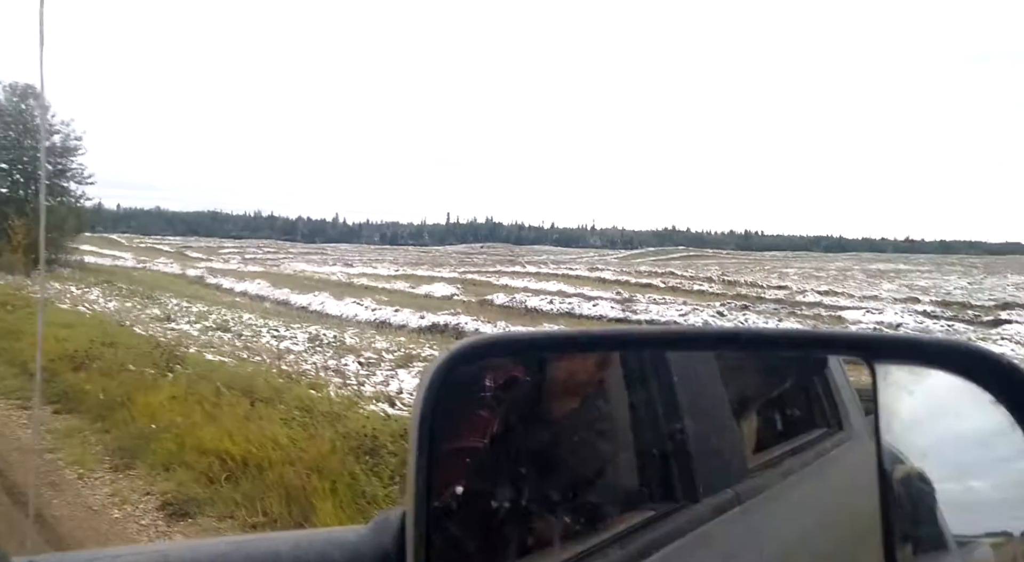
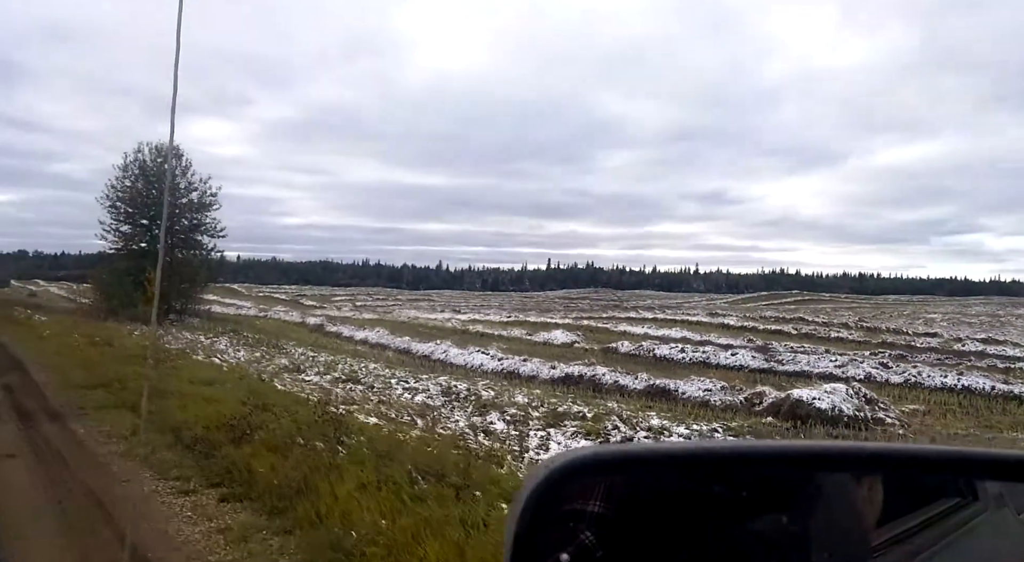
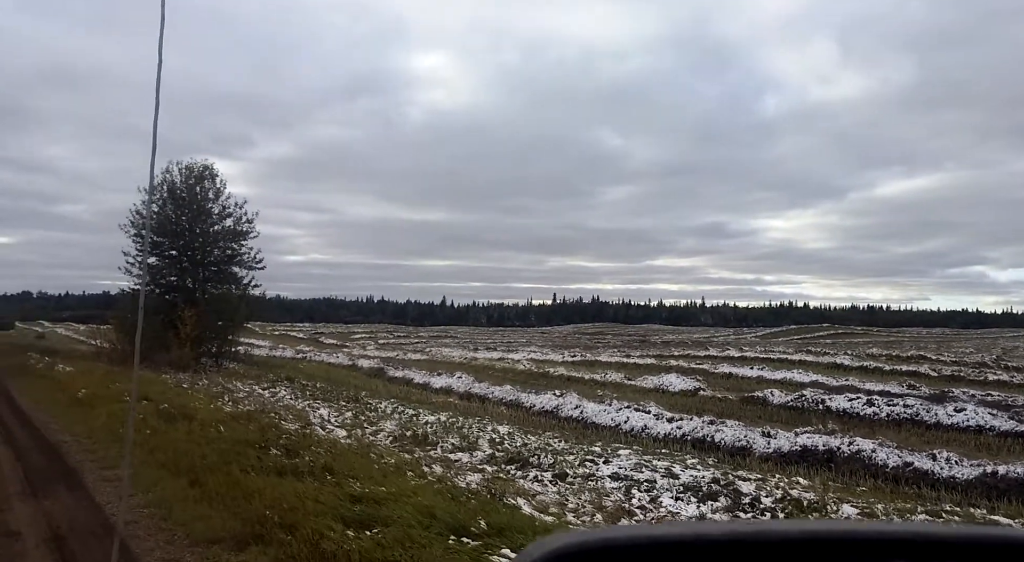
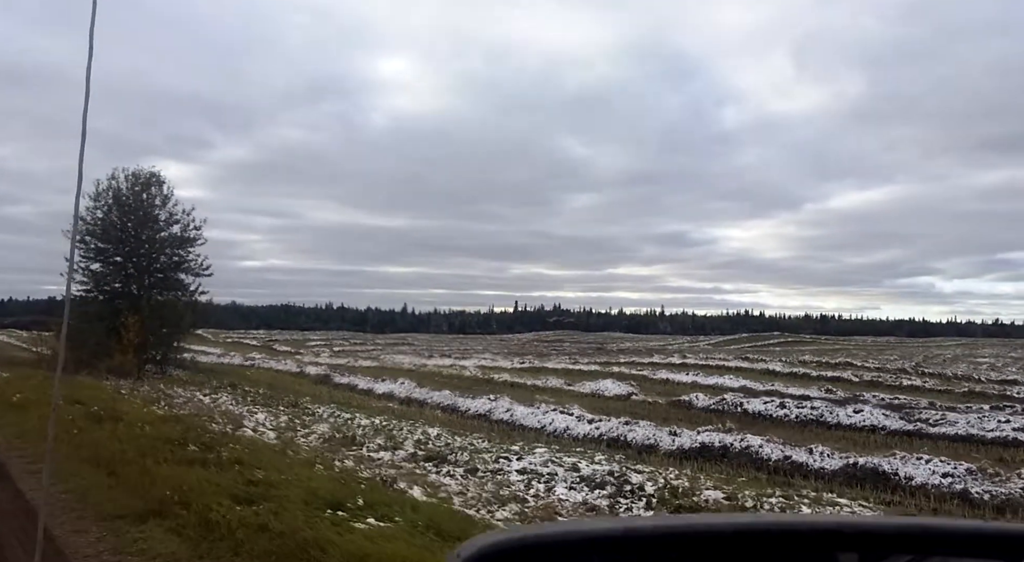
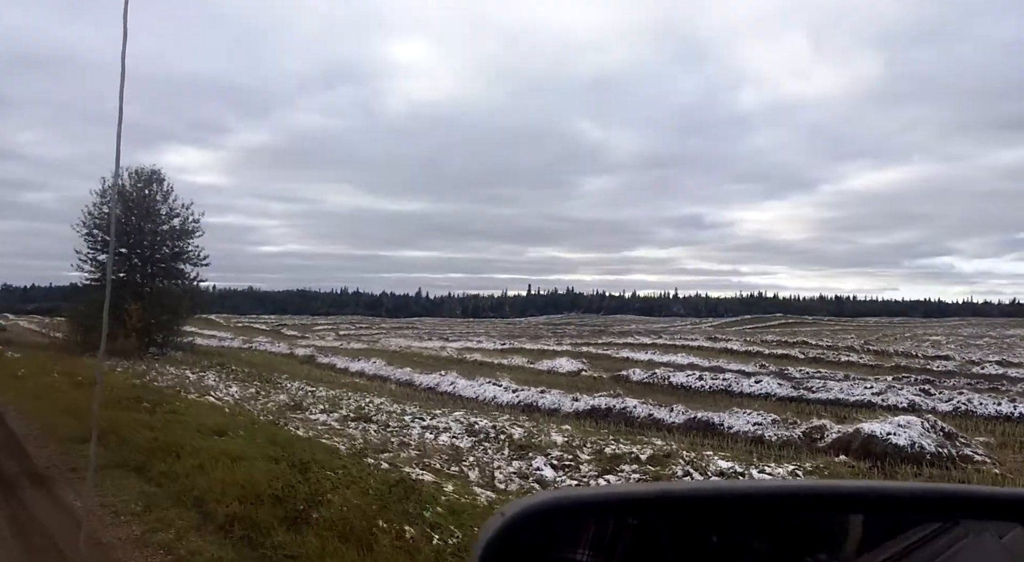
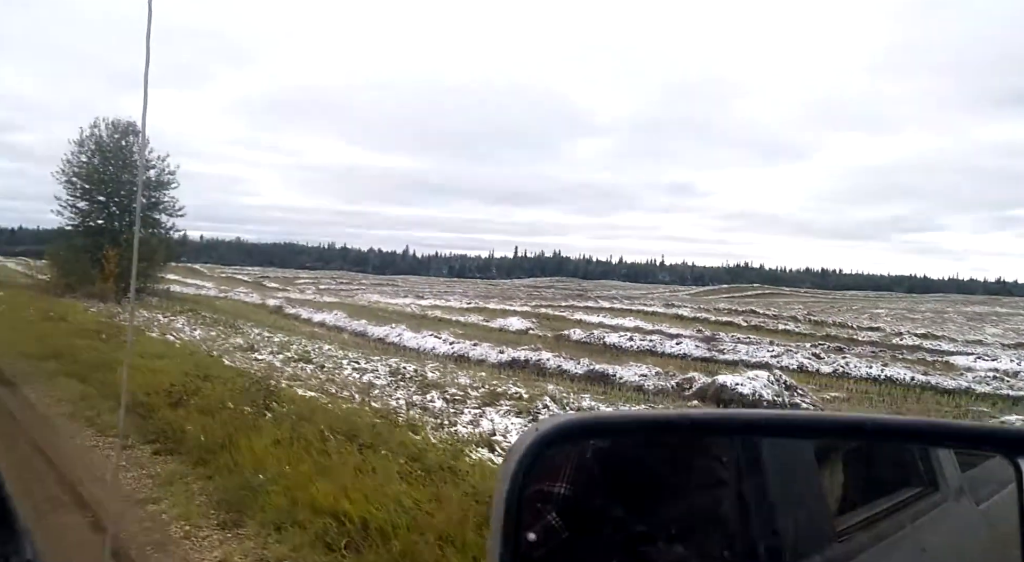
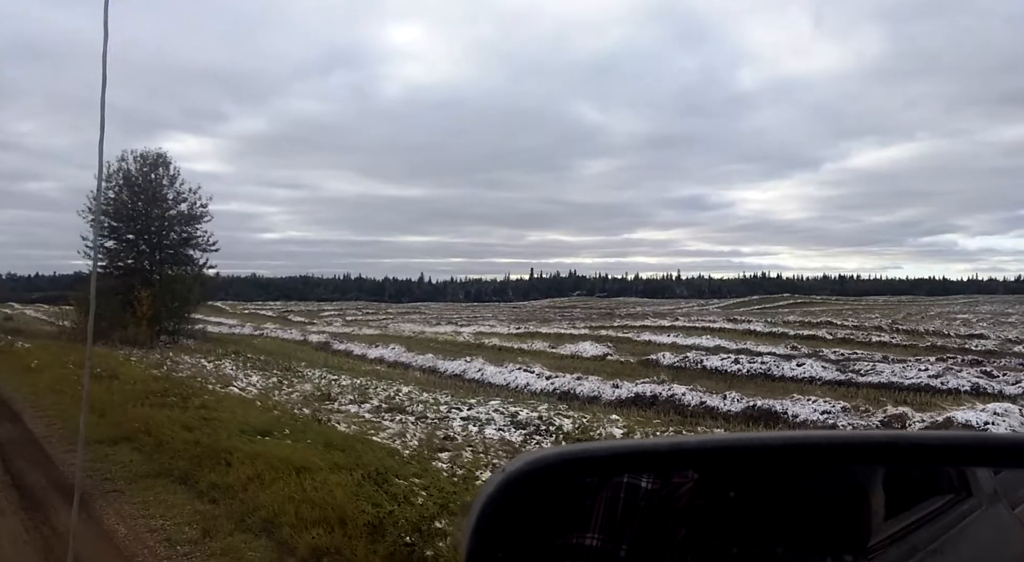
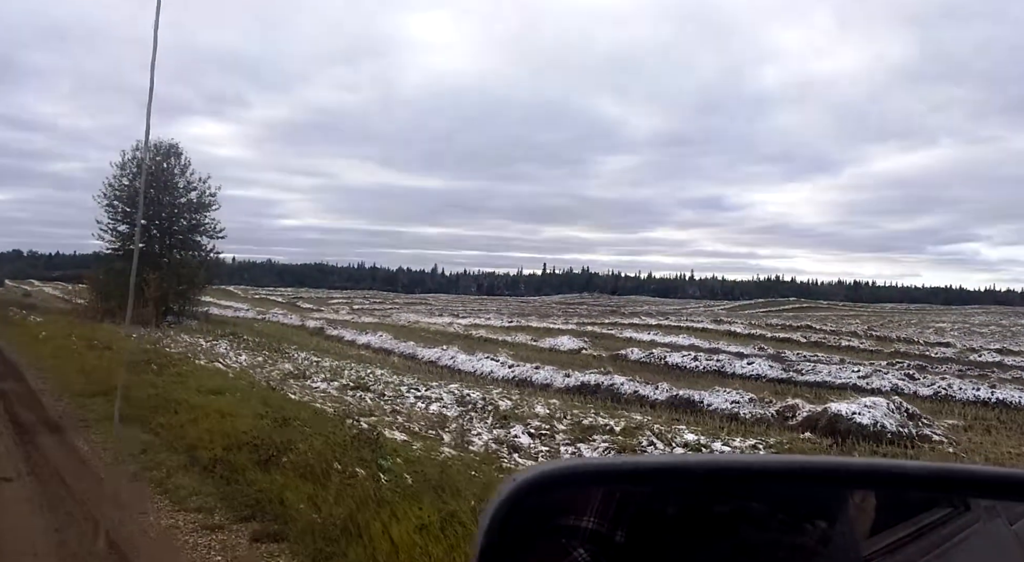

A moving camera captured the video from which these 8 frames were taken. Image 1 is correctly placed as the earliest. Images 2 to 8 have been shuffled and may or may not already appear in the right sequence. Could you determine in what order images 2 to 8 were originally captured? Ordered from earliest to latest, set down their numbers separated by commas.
6, 2, 8, 5, 7, 4, 3
